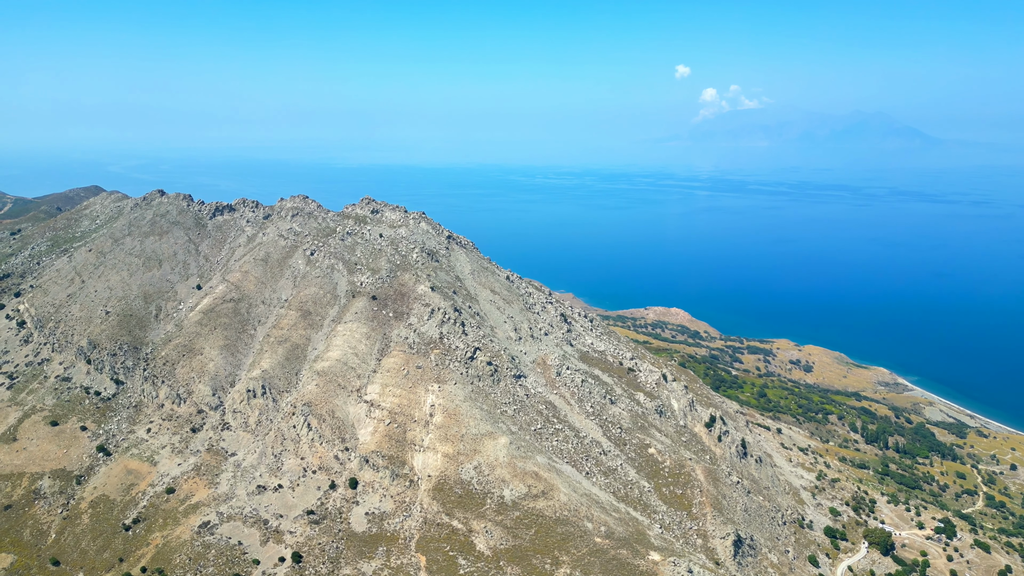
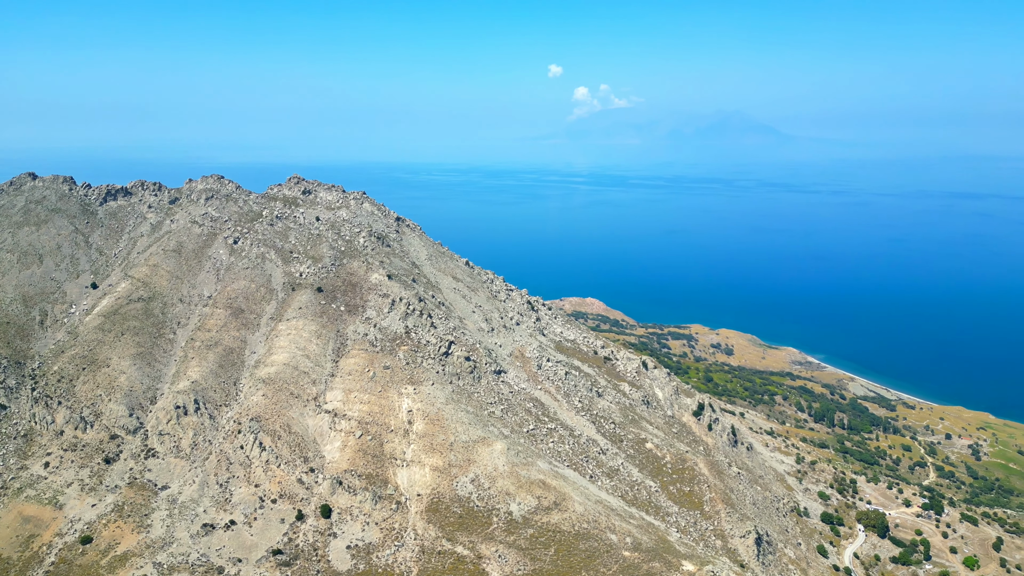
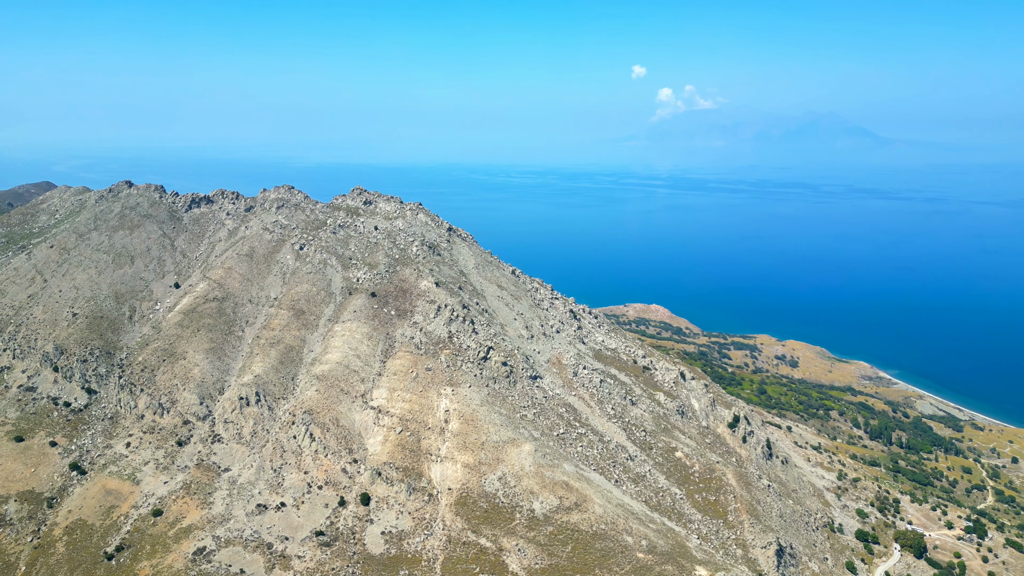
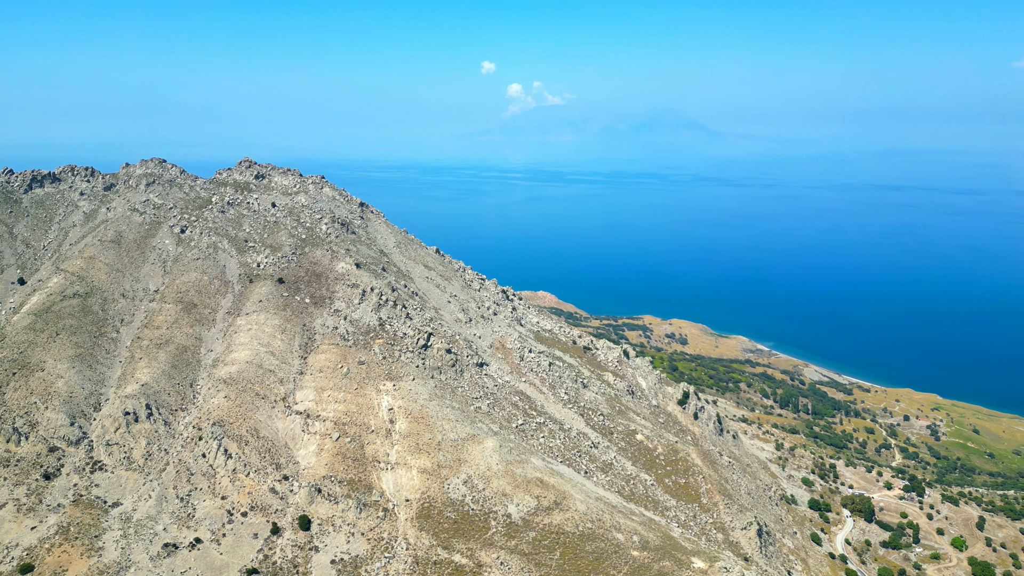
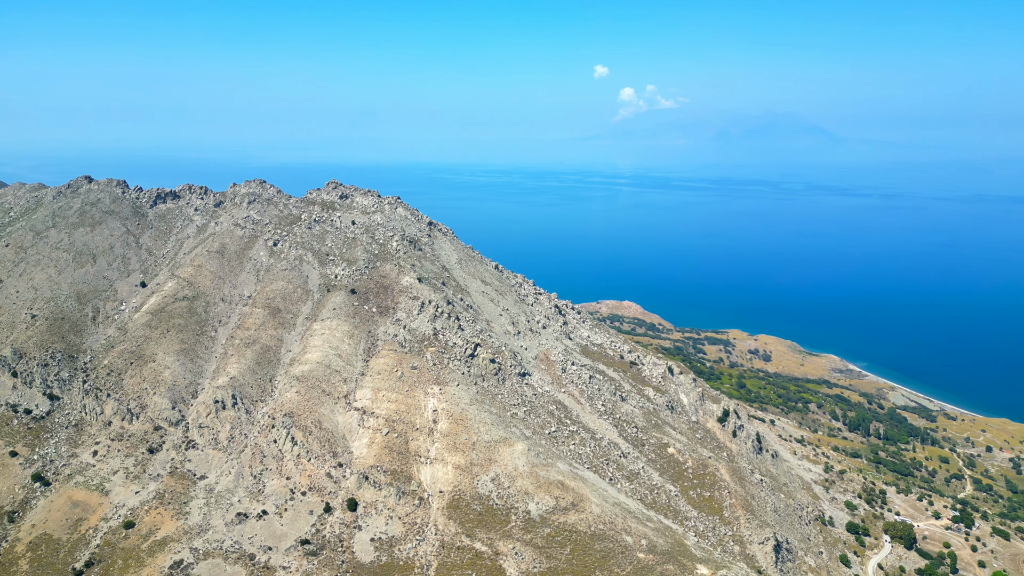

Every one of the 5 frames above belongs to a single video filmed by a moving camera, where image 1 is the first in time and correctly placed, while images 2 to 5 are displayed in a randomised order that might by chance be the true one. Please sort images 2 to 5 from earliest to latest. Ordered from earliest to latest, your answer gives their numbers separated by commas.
3, 5, 2, 4
